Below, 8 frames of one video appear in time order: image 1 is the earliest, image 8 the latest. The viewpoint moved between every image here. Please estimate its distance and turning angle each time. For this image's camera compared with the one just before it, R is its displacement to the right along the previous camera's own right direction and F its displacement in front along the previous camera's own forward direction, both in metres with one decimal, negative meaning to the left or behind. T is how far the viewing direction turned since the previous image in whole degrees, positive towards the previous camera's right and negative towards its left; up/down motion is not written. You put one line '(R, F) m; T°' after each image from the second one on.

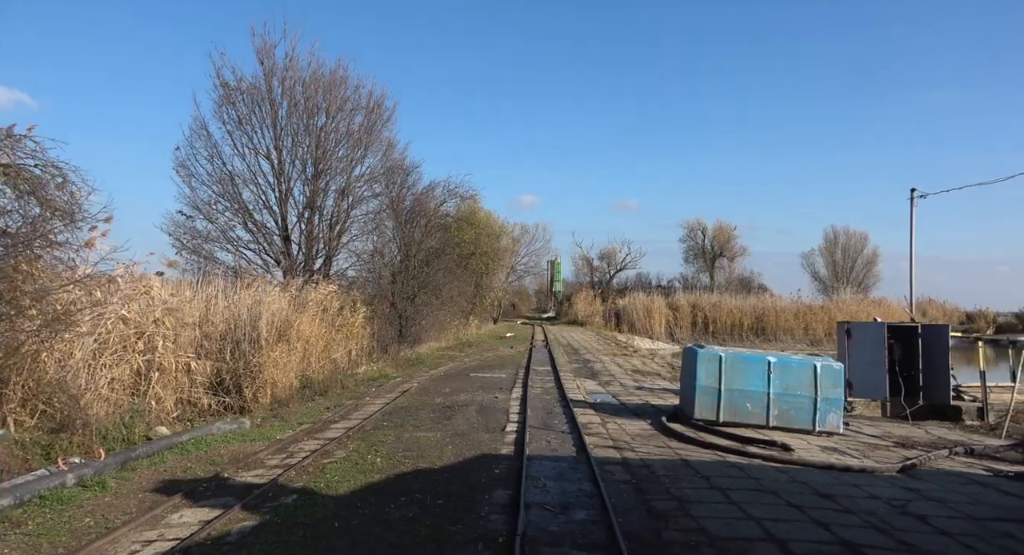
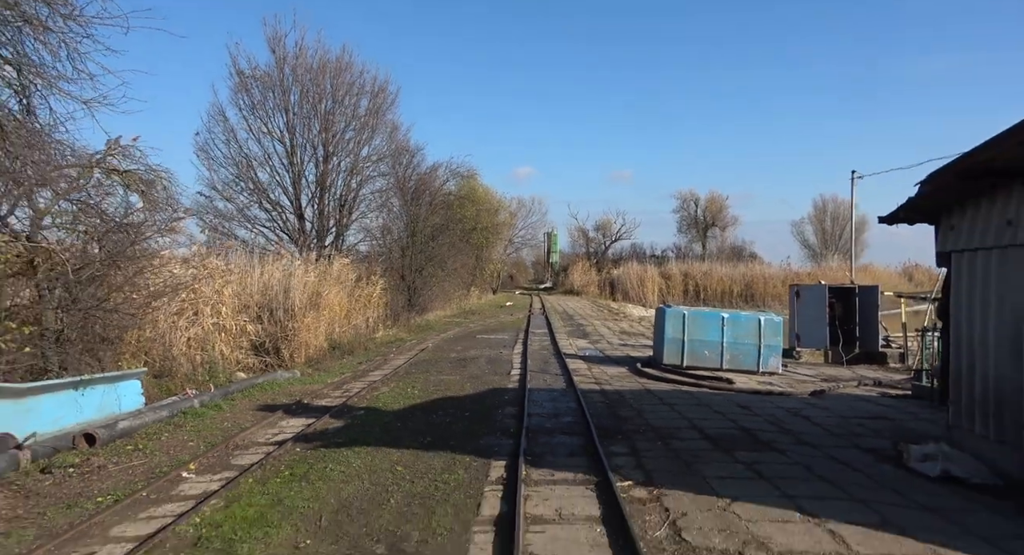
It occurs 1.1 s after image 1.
(-0.1, -2.8) m; 0°
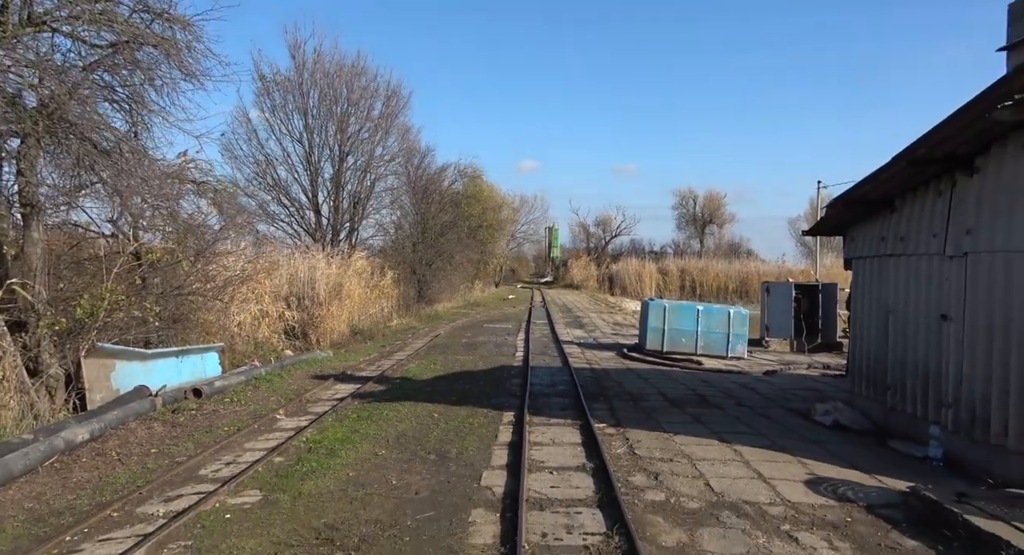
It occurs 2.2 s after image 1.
(-0.1, -2.5) m; 0°
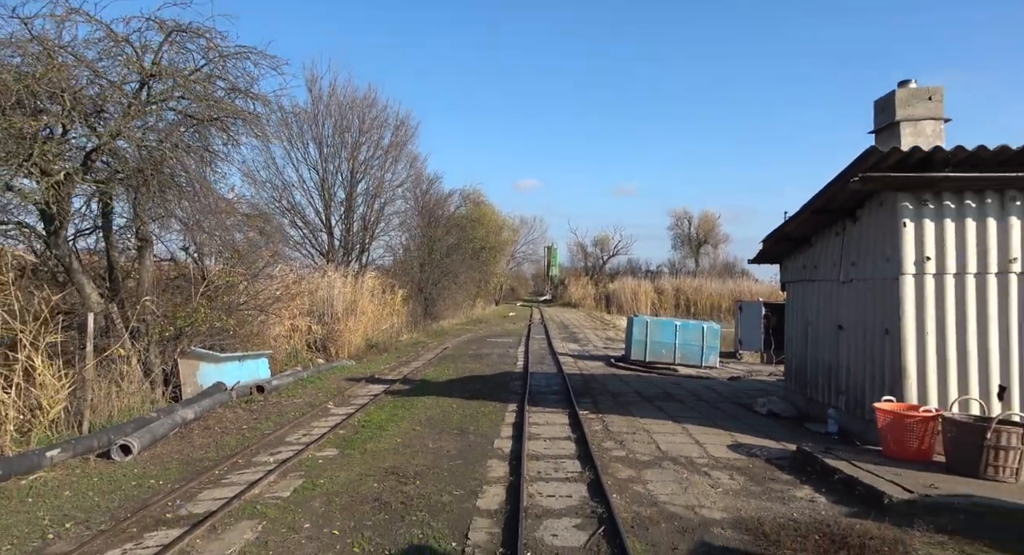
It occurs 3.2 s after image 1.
(-0.1, -2.6) m; 0°
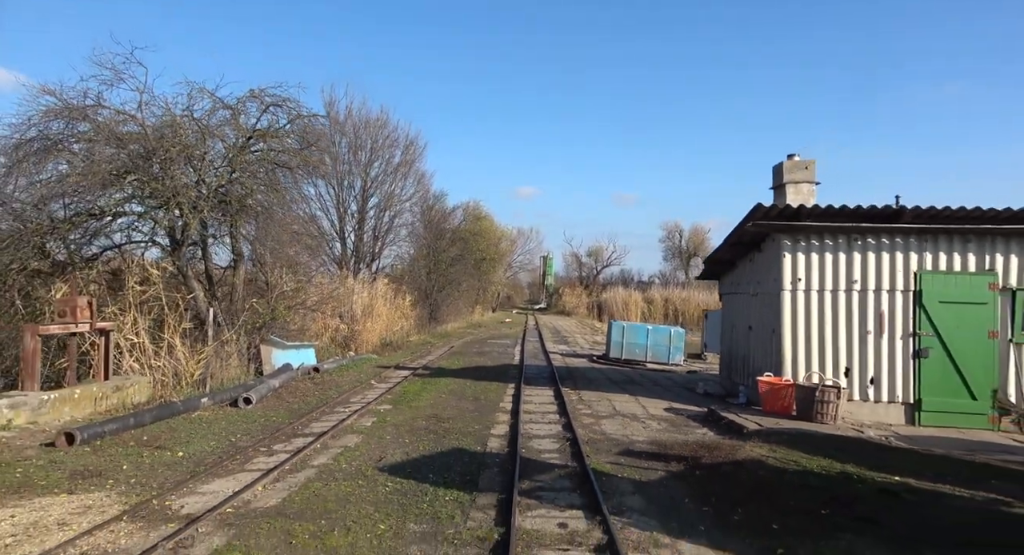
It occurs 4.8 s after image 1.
(-0.1, -3.8) m; 0°
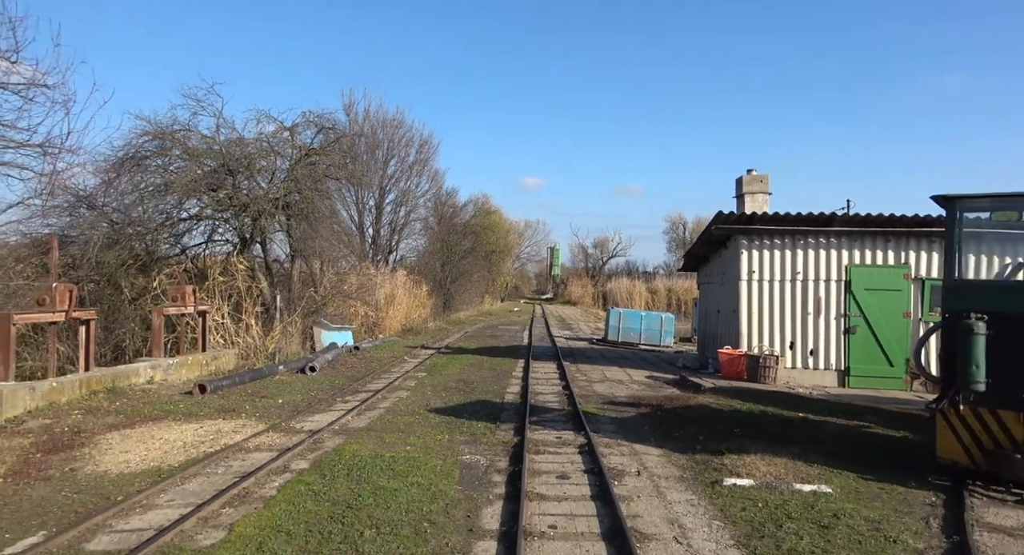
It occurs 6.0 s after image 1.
(-0.1, -3.0) m; -1°
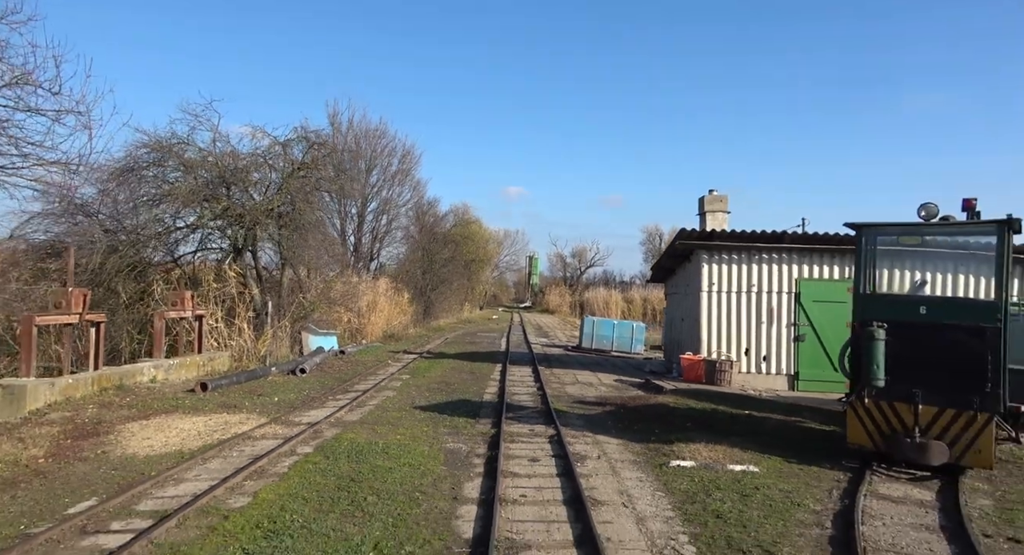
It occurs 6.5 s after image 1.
(0.0, -1.1) m; +2°
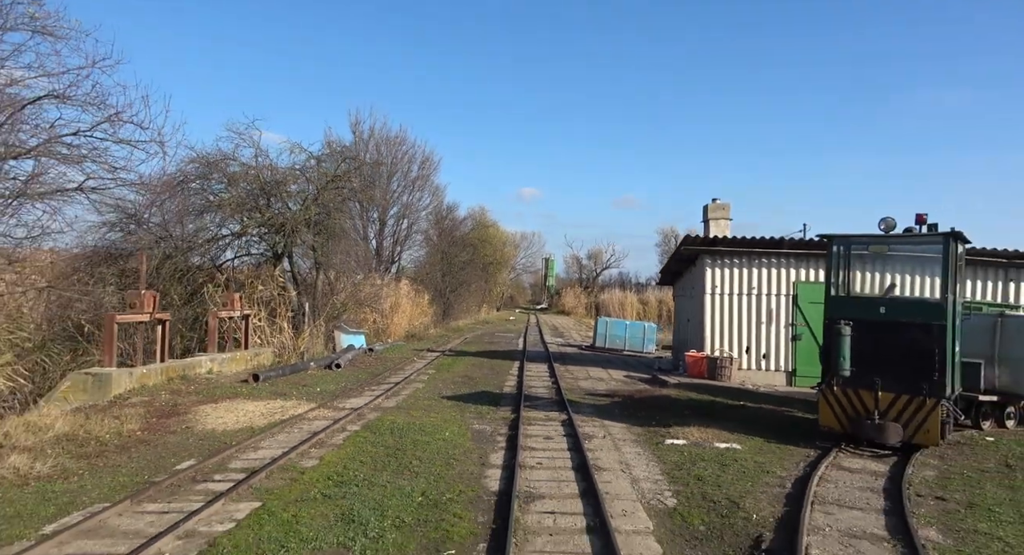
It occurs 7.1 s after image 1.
(0.0, -1.4) m; -1°
